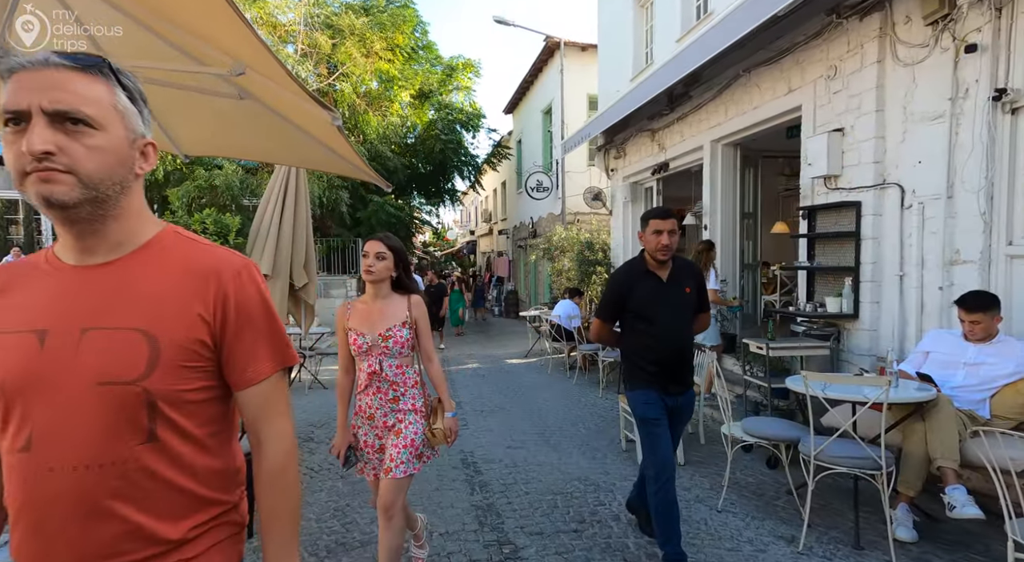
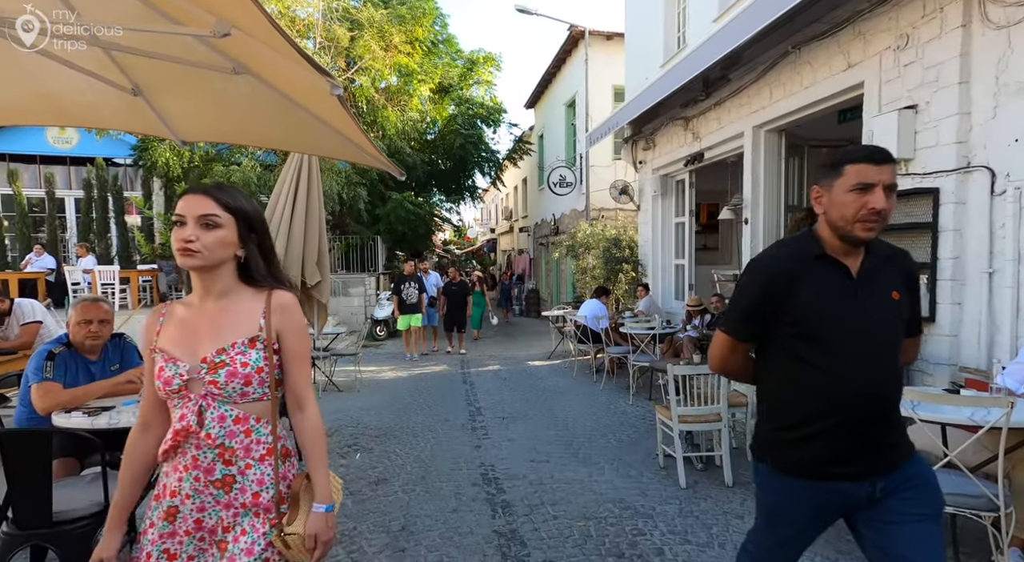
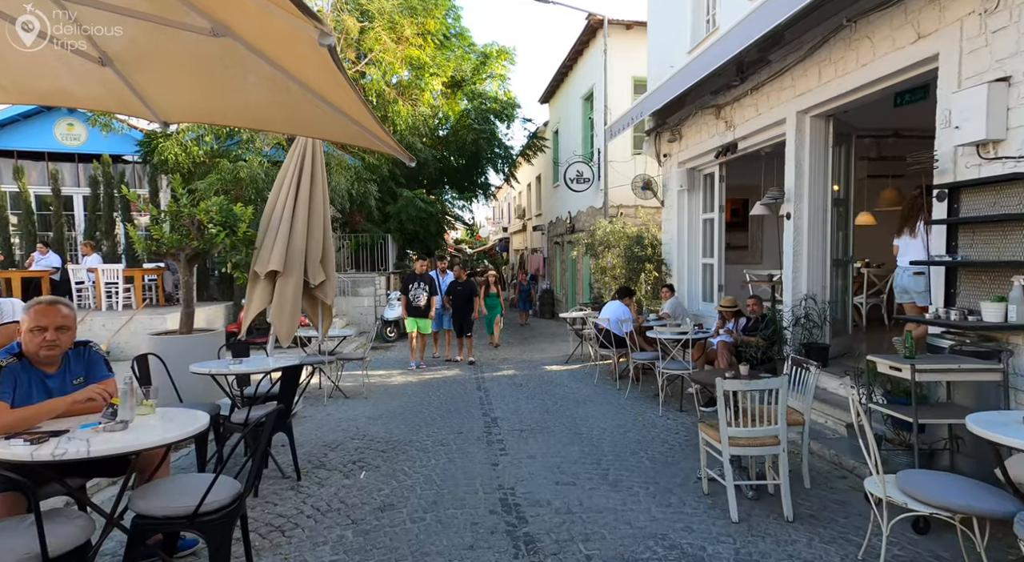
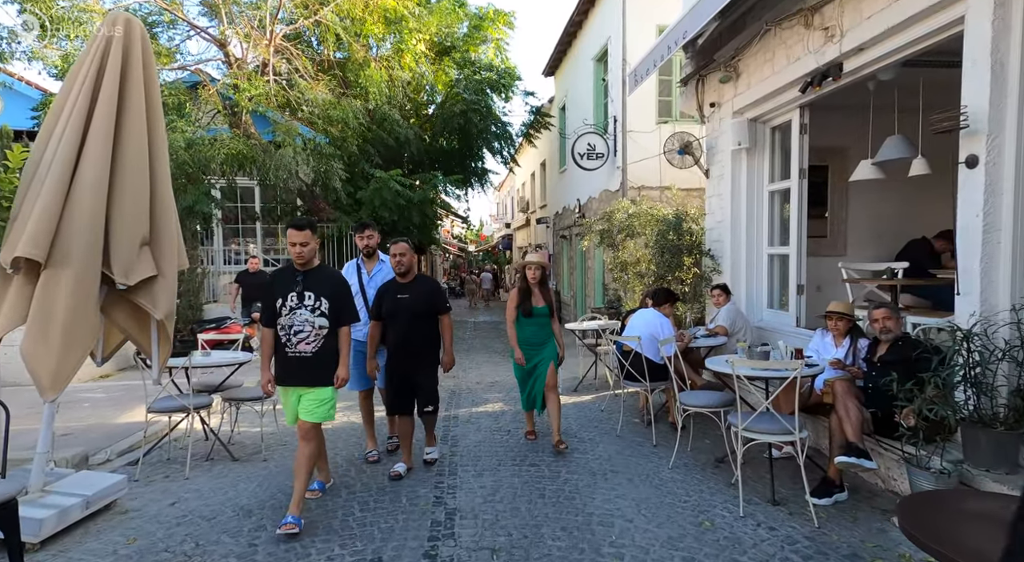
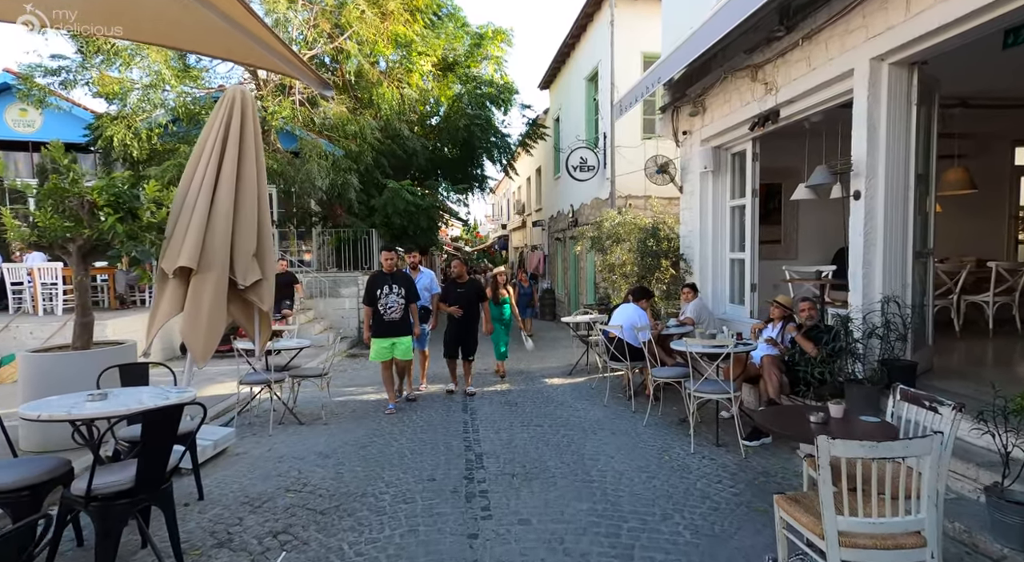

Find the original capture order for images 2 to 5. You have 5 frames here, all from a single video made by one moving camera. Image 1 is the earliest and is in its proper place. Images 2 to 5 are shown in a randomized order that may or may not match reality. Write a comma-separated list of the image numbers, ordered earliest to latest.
2, 3, 5, 4
